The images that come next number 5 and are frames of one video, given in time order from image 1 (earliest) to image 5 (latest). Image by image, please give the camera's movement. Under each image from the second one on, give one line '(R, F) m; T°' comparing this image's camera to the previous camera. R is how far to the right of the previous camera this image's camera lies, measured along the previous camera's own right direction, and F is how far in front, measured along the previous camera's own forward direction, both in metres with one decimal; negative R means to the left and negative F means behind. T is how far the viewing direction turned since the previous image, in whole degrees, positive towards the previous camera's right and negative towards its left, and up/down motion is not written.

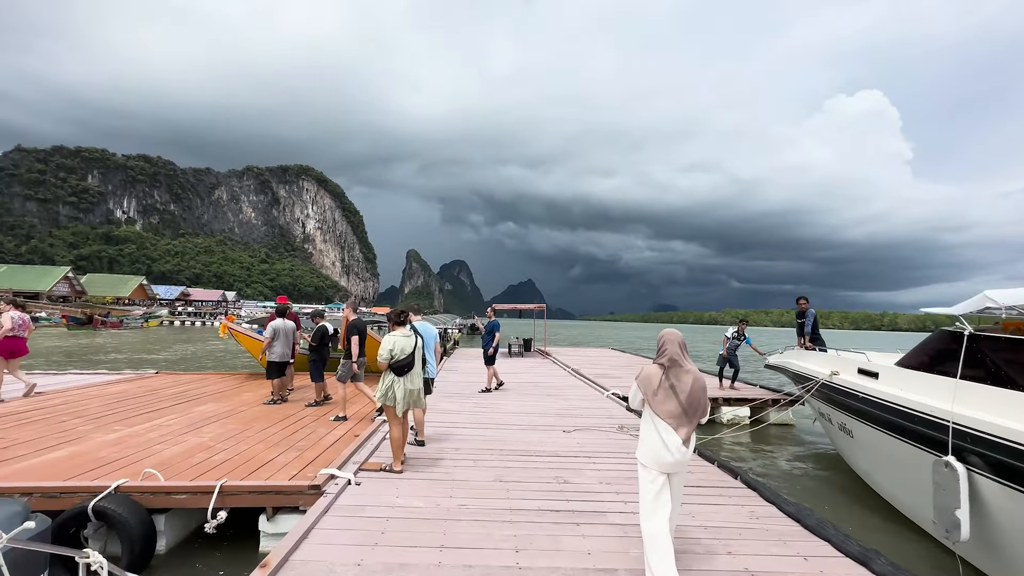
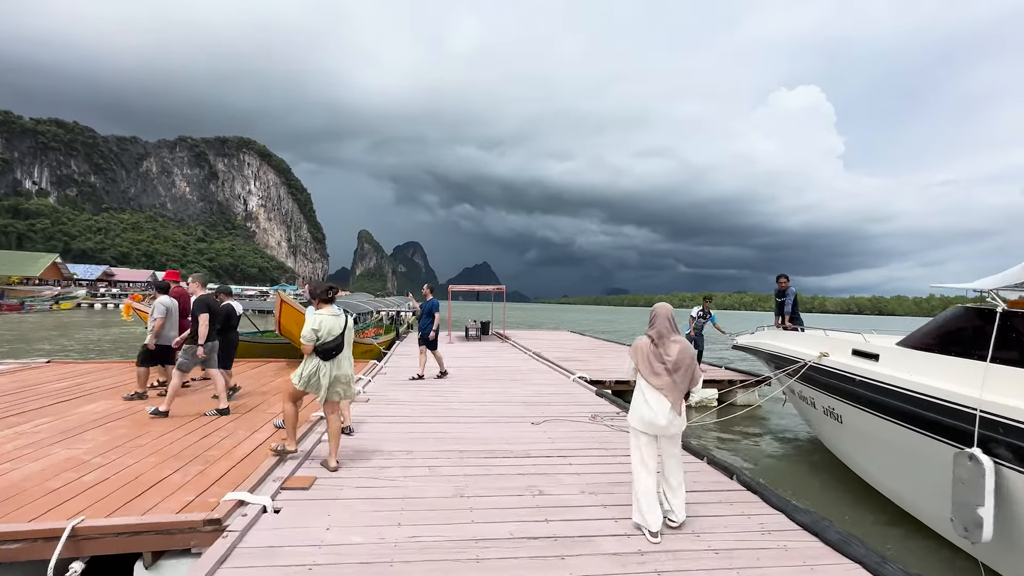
(-0.1, +0.8) m; +6°
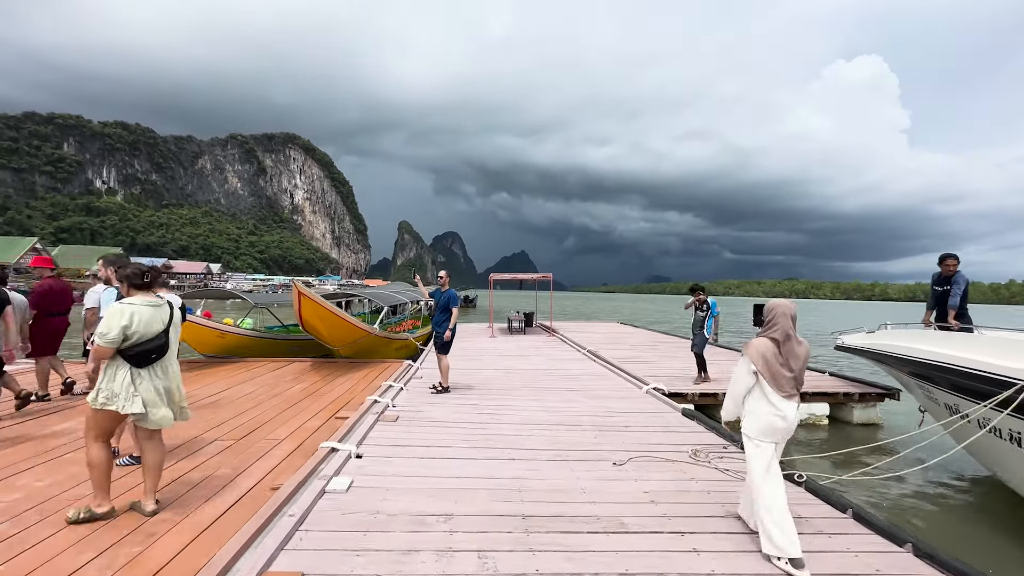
(-0.3, +1.4) m; -5°
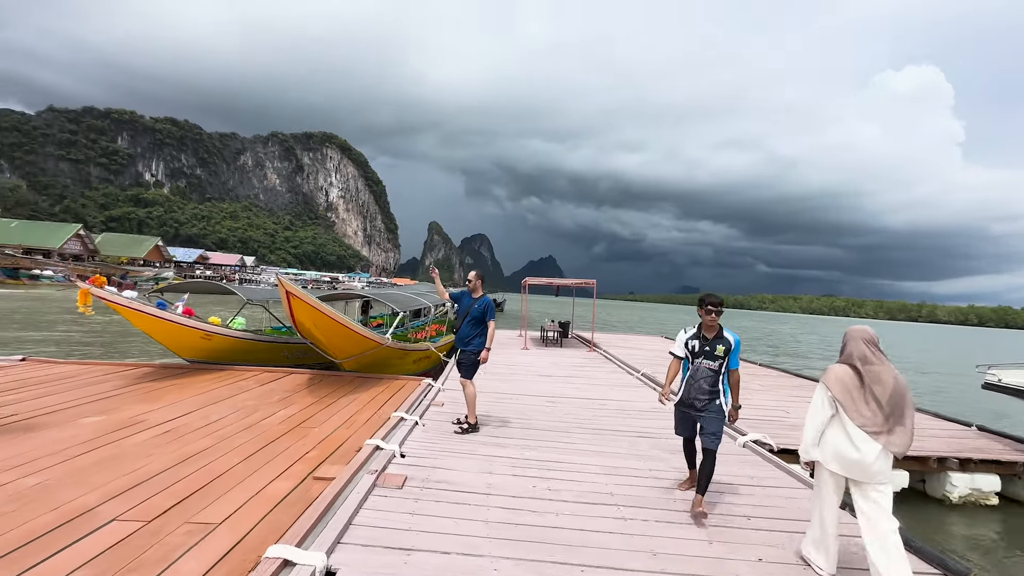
(-0.3, +1.7) m; -3°
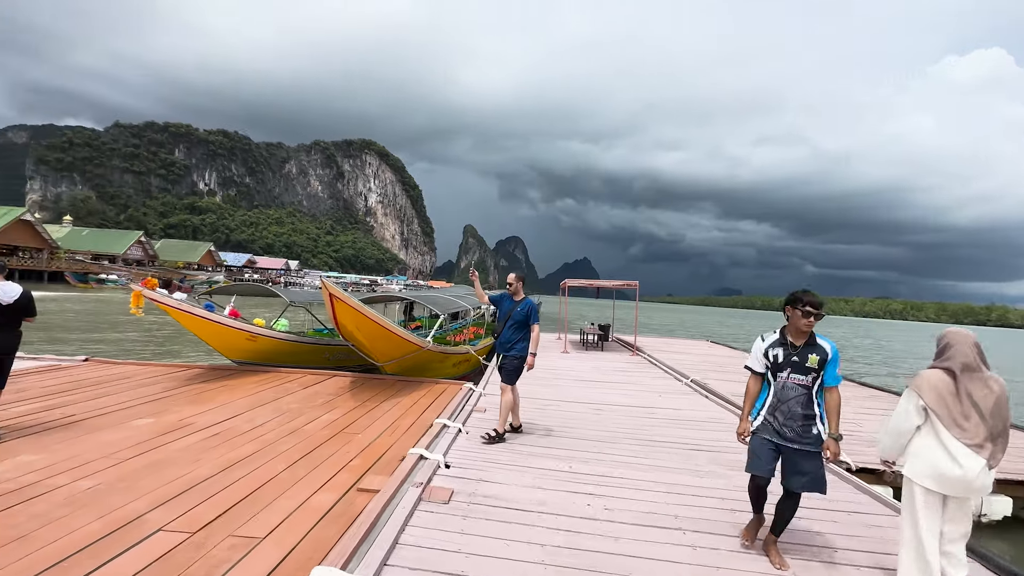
(-0.1, +0.2) m; -4°
